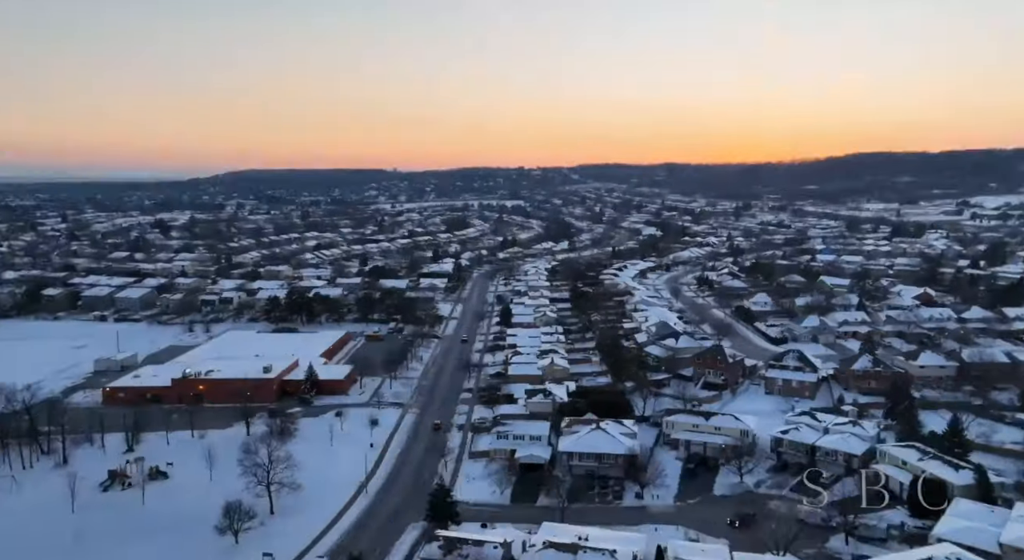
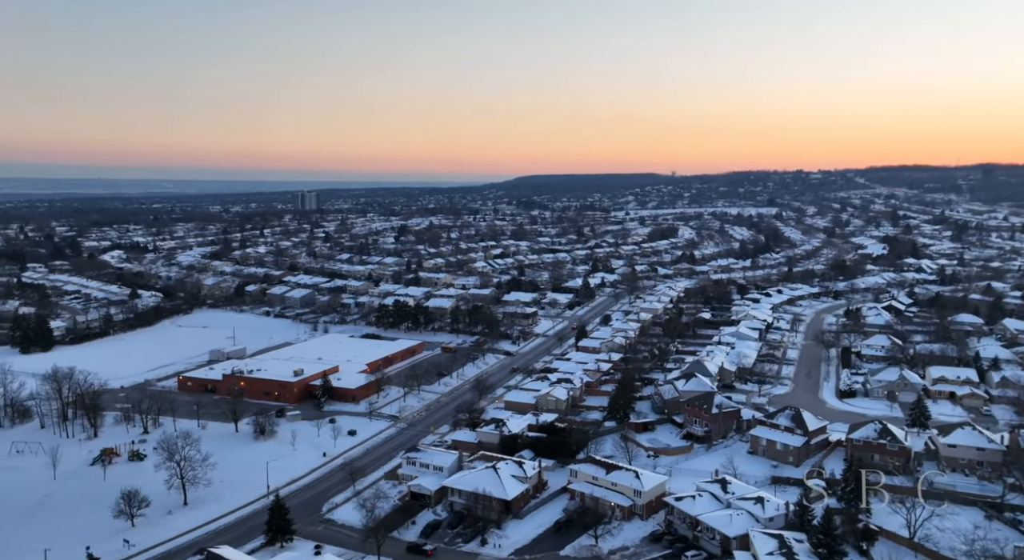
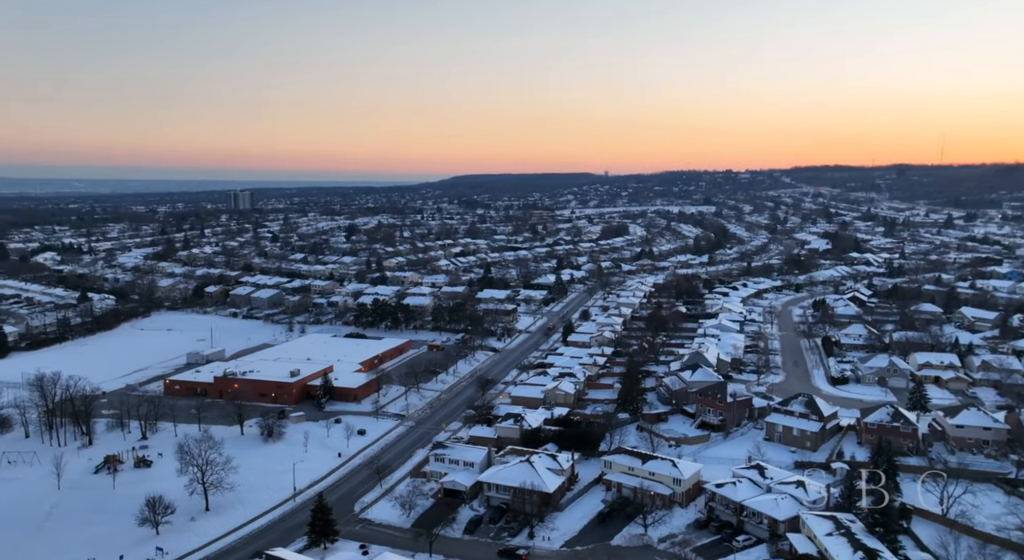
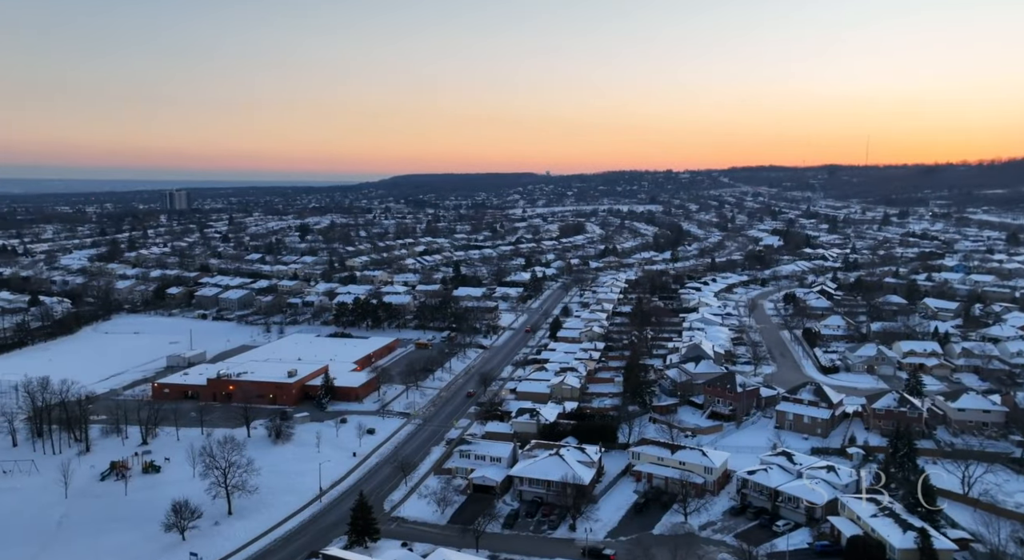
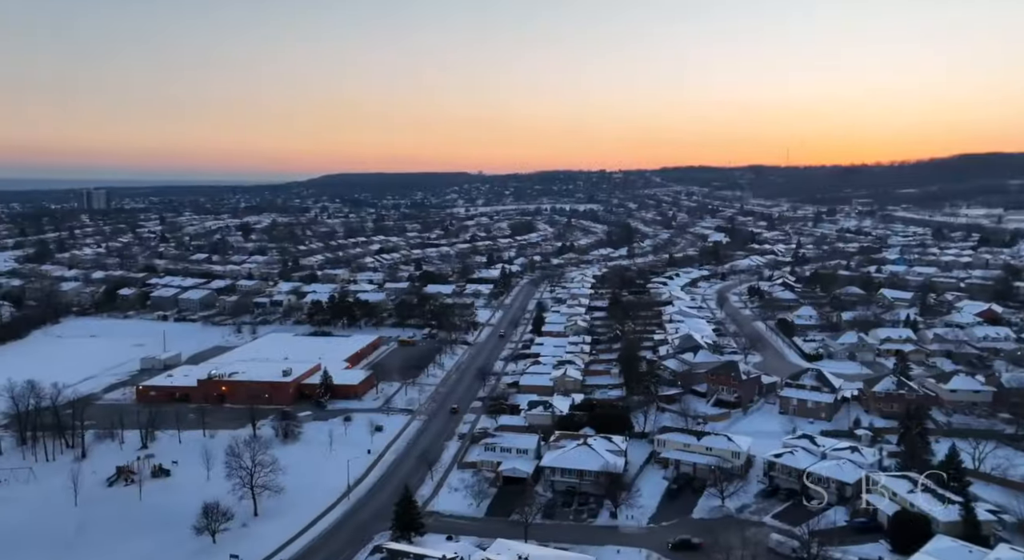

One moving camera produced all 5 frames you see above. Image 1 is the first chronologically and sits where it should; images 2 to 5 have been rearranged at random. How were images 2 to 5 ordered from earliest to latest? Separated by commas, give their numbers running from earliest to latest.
5, 4, 3, 2
